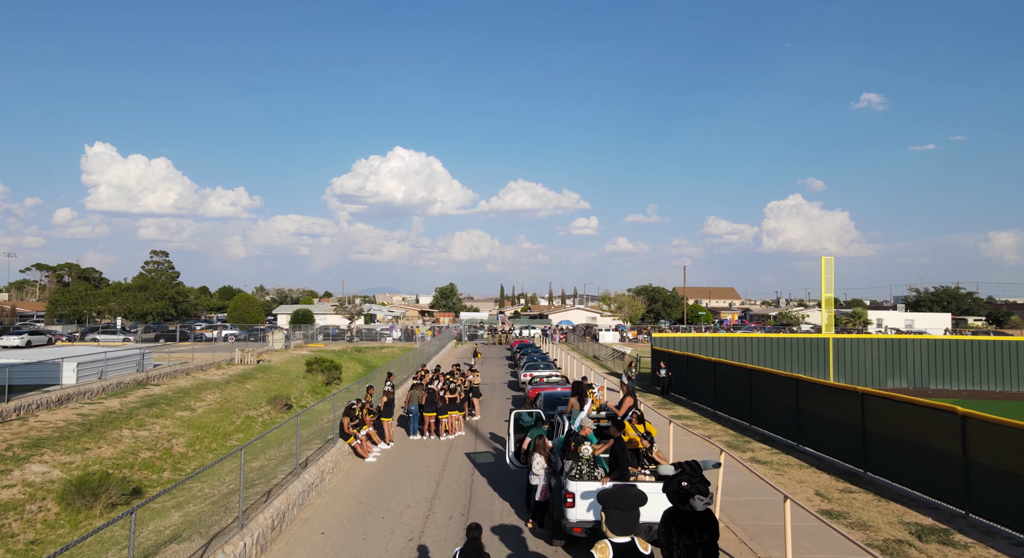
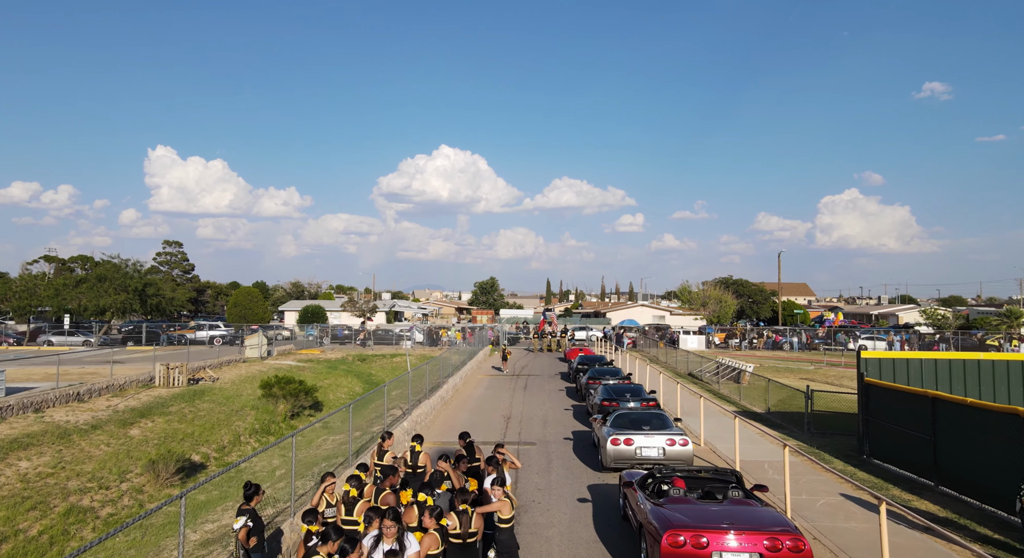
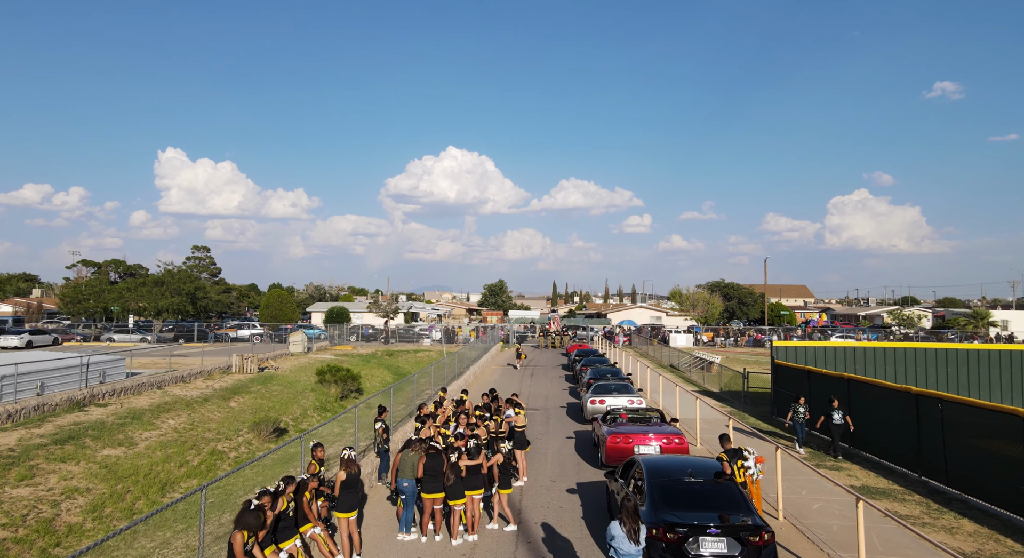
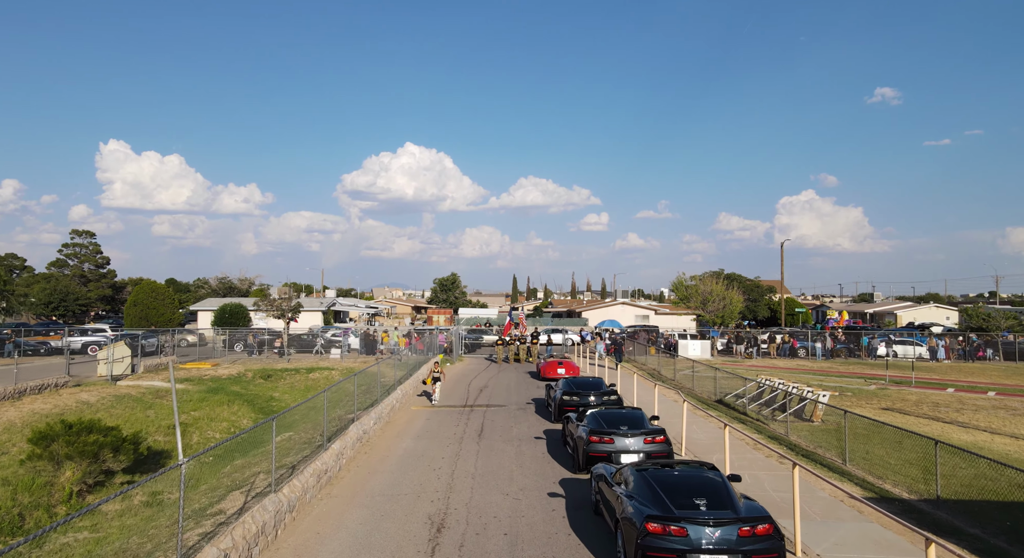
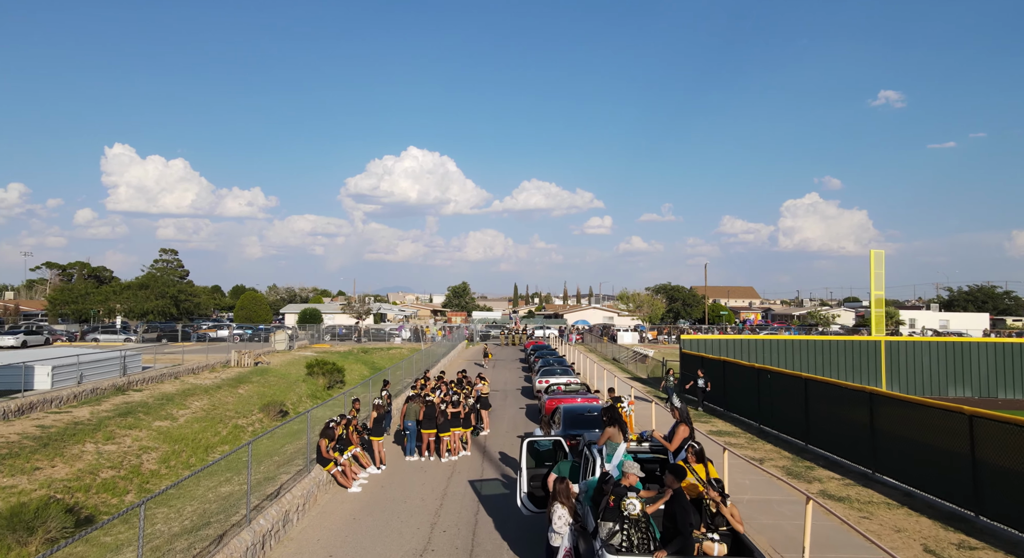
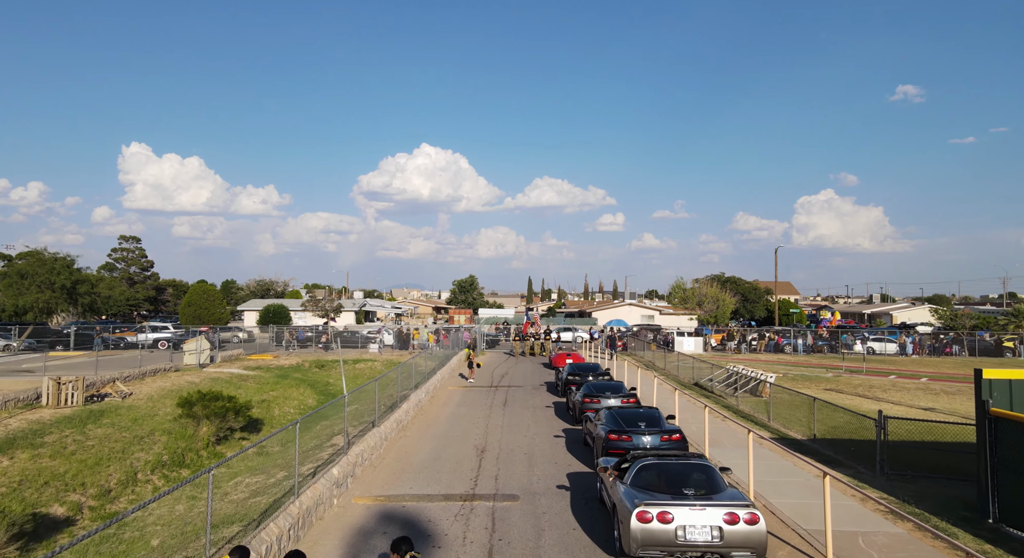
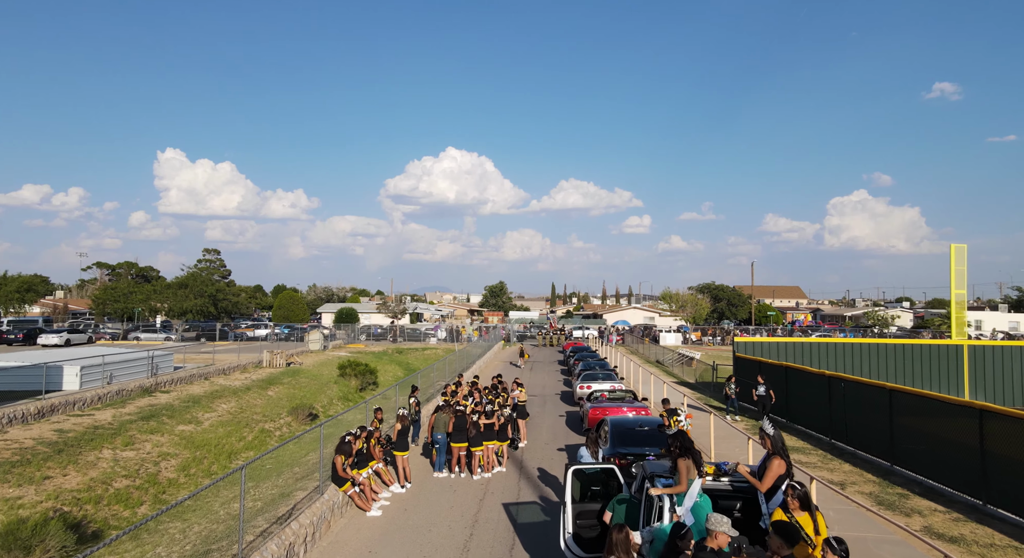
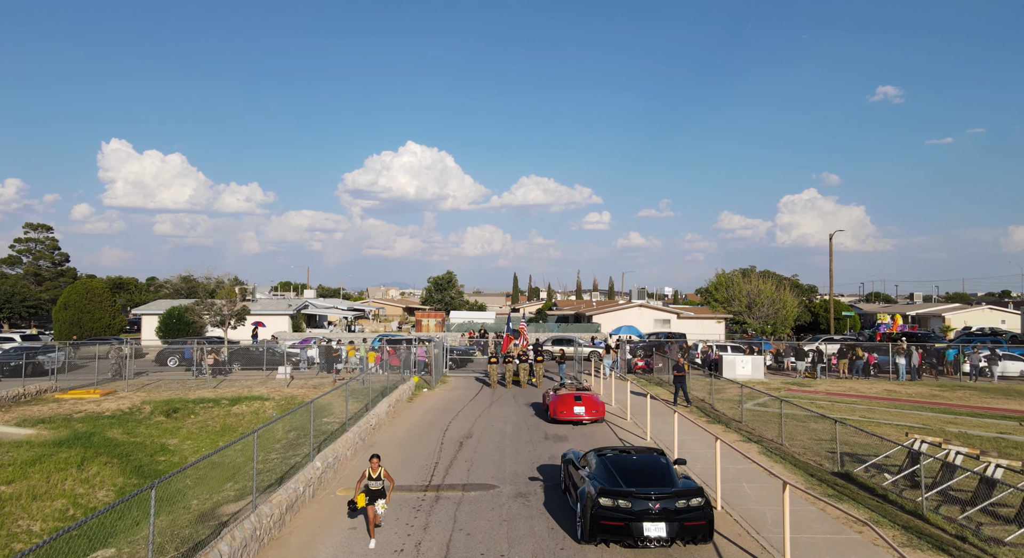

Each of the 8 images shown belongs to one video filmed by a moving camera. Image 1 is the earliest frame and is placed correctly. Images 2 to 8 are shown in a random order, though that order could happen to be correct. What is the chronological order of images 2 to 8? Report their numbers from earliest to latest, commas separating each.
5, 7, 3, 2, 6, 4, 8
